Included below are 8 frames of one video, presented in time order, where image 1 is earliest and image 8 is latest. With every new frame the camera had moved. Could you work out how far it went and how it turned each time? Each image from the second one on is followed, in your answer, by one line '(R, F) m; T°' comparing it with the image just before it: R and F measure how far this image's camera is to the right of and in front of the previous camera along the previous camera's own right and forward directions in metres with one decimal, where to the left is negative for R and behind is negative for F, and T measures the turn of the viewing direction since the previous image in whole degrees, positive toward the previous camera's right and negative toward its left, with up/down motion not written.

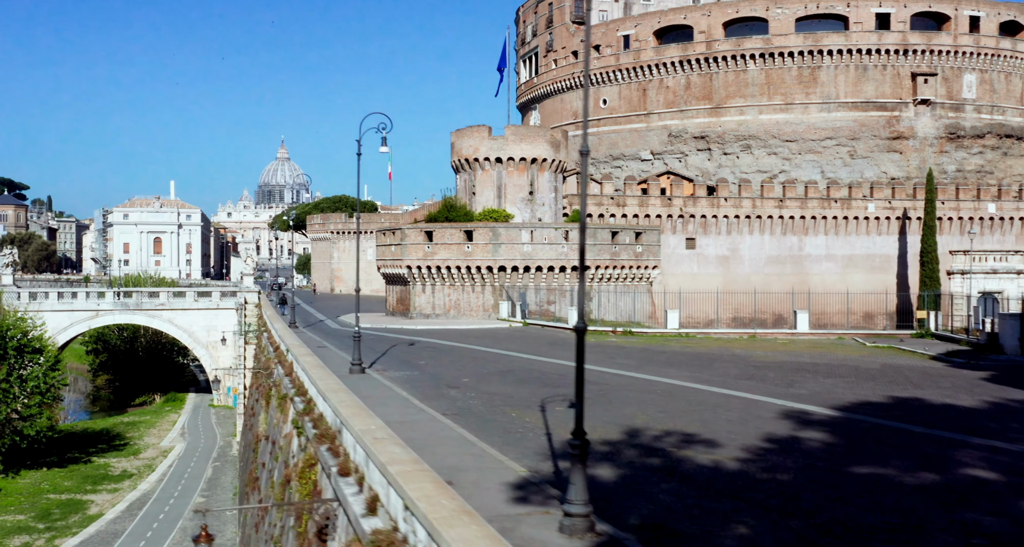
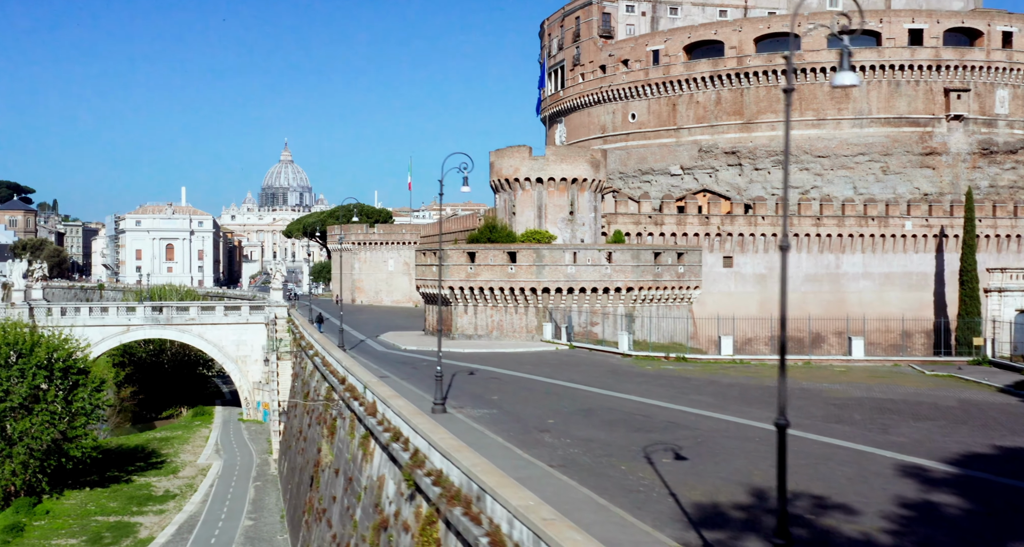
(-1.1, 0.0) m; 0°
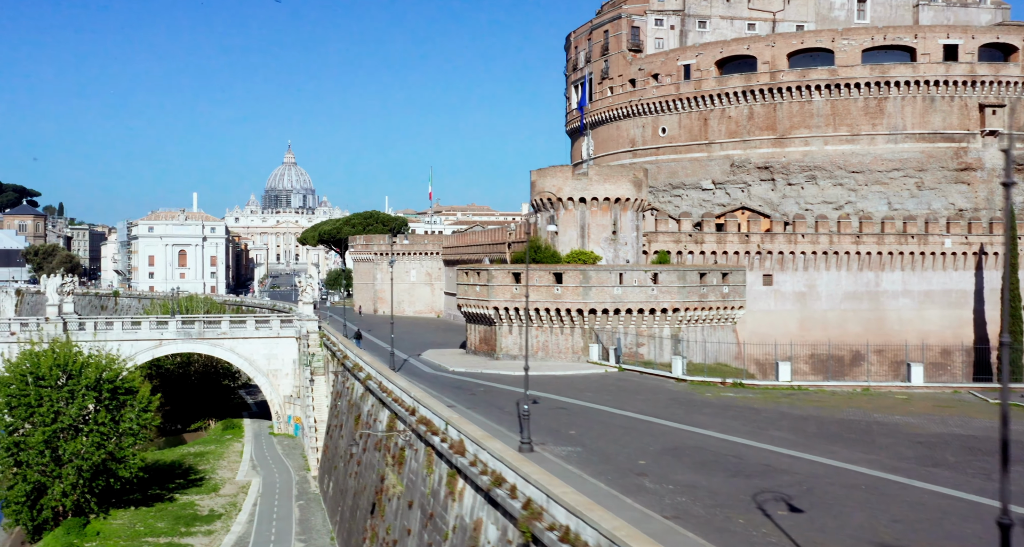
(-1.2, 0.0) m; 0°
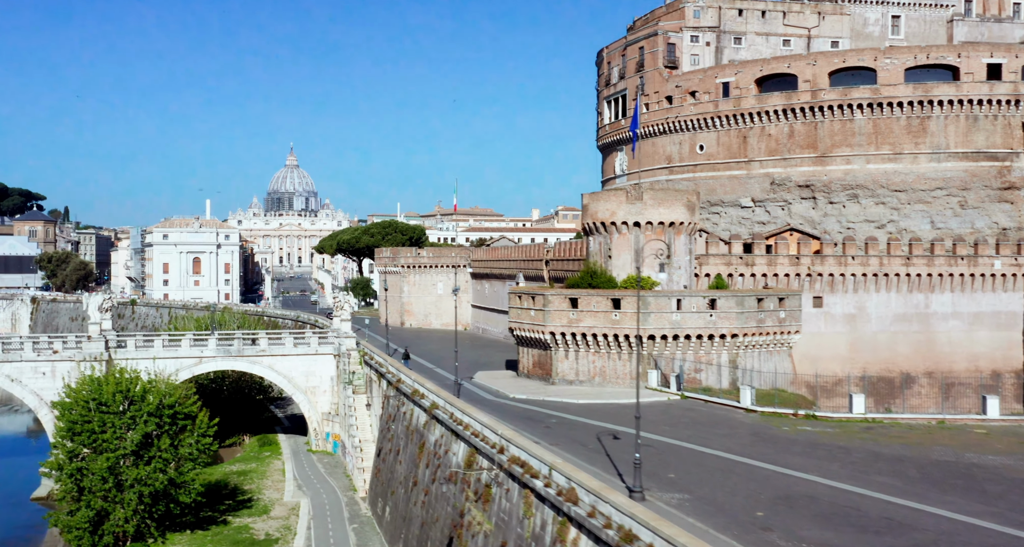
(-1.5, 0.0) m; 0°
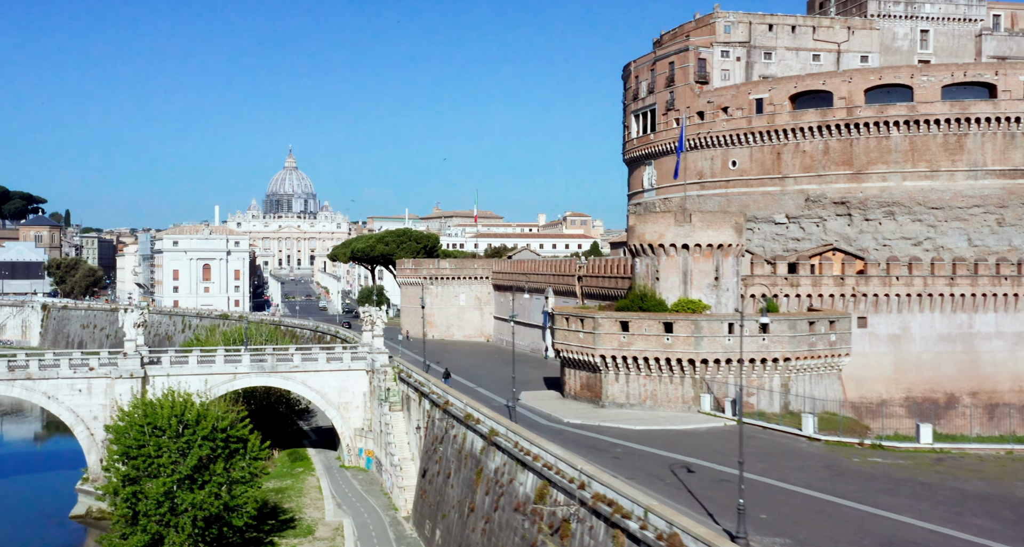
(-1.5, 0.0) m; 0°
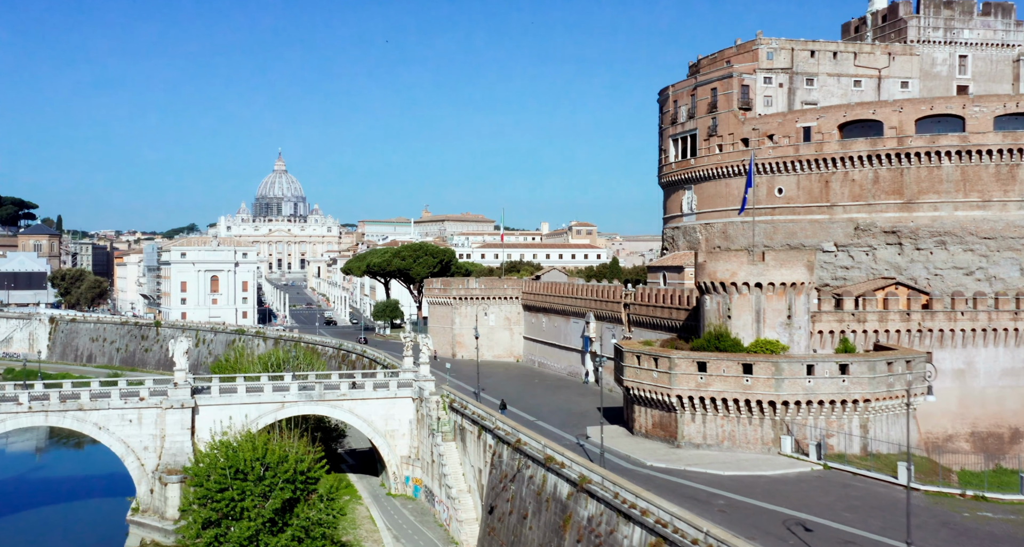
(-2.5, 0.0) m; 0°
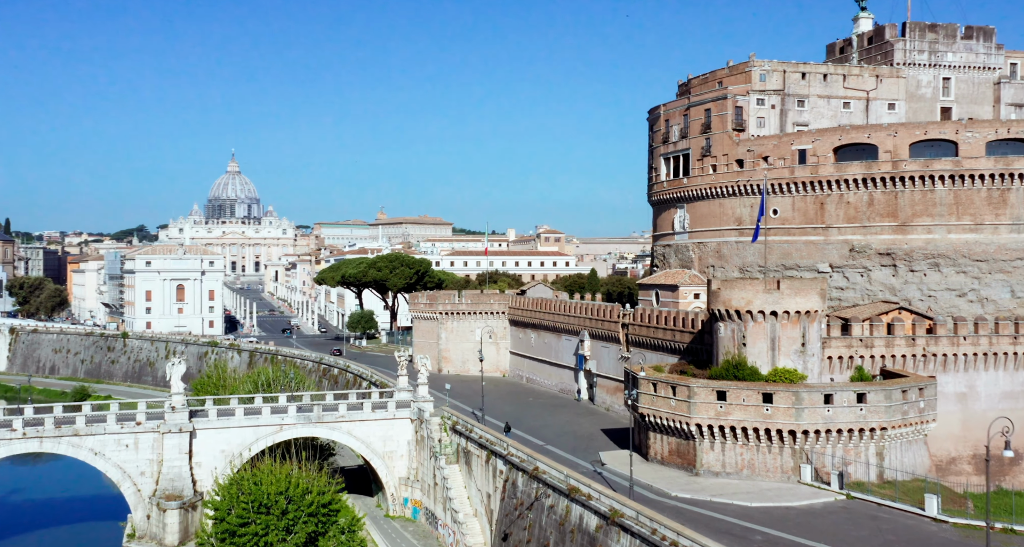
(-1.8, 0.0) m; +2°
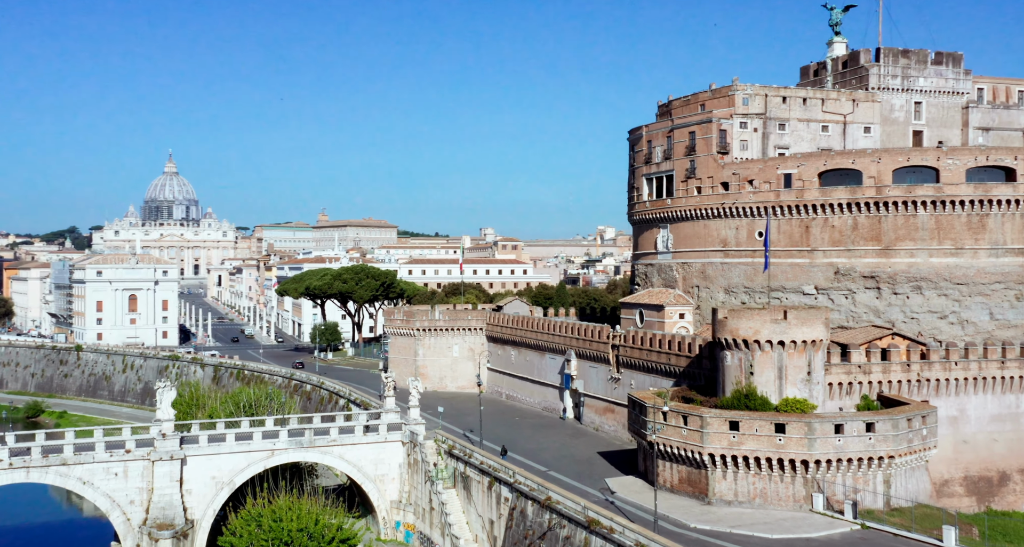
(-2.1, -0.1) m; +3°
